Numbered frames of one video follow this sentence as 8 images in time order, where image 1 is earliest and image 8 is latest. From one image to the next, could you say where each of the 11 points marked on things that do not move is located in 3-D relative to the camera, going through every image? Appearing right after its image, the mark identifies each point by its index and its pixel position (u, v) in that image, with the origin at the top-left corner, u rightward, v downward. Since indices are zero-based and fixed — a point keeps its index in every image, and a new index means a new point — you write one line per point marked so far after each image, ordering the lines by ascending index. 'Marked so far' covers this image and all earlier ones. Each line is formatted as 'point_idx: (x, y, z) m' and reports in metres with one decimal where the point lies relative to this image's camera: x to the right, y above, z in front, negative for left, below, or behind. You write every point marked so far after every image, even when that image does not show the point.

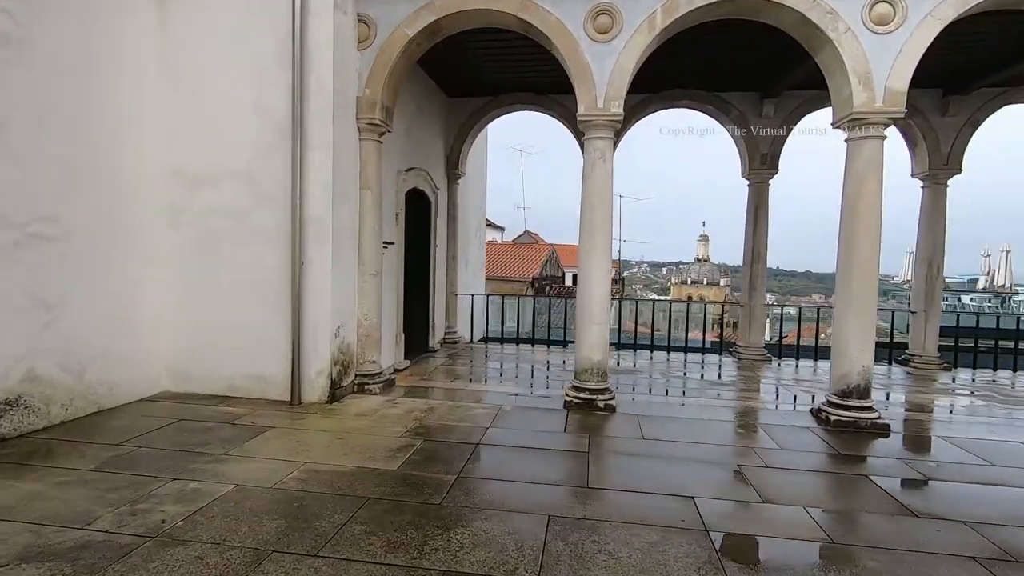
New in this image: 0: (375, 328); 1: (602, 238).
0: (-1.5, -0.4, +5.8) m
1: (+0.9, +0.5, +5.3) m
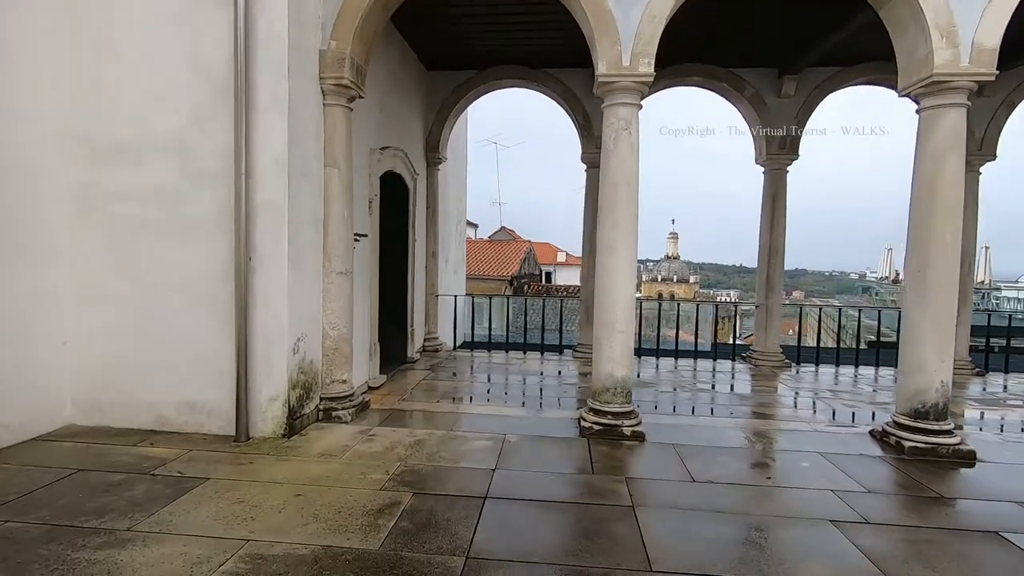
0: (-1.5, -0.5, +4.7) m
1: (+0.9, +0.5, +4.4) m
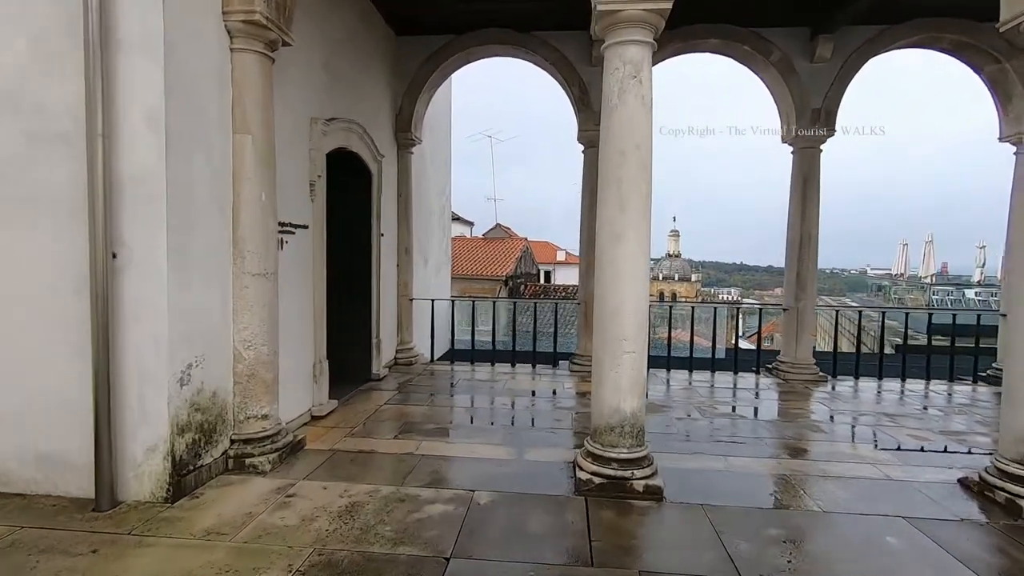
0: (-1.6, -0.5, +3.6) m
1: (+0.8, +0.5, +3.2) m
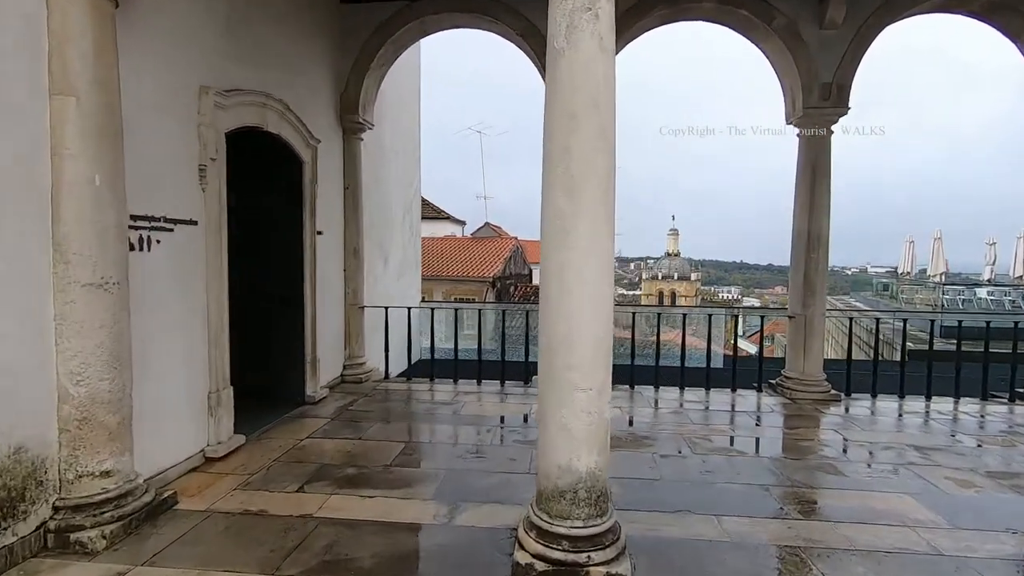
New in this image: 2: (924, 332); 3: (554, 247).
0: (-2.0, -0.6, +2.7) m
1: (+0.4, +0.4, +2.3) m
2: (+5.3, -0.6, +6.9) m
3: (+0.2, +0.2, +2.4) m
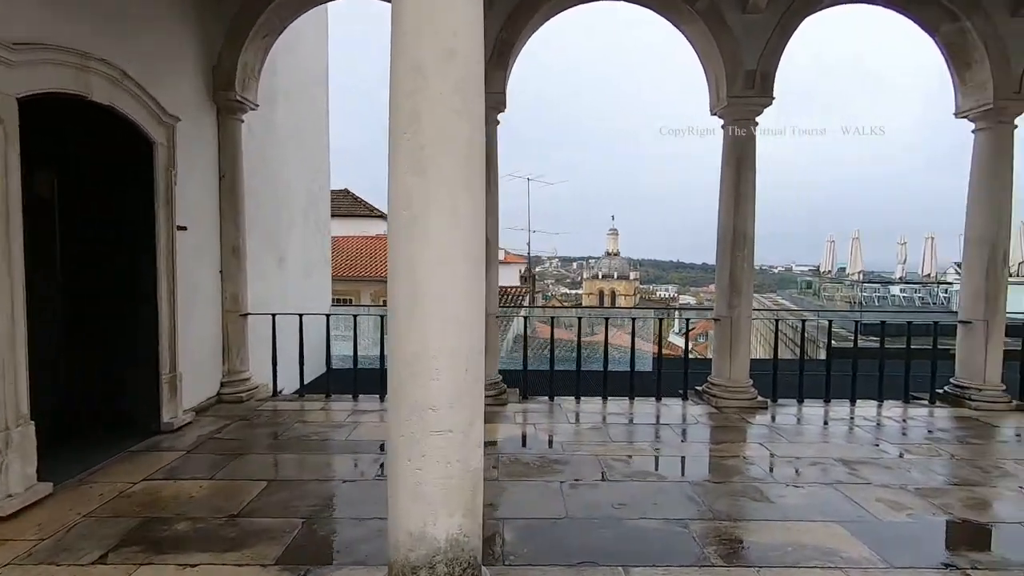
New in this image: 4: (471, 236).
0: (-2.6, -0.6, +1.9) m
1: (-0.2, +0.4, +1.8) m
2: (+4.3, -0.6, +6.9) m
3: (-0.4, +0.1, +1.8) m
4: (-0.1, +0.2, +1.8) m
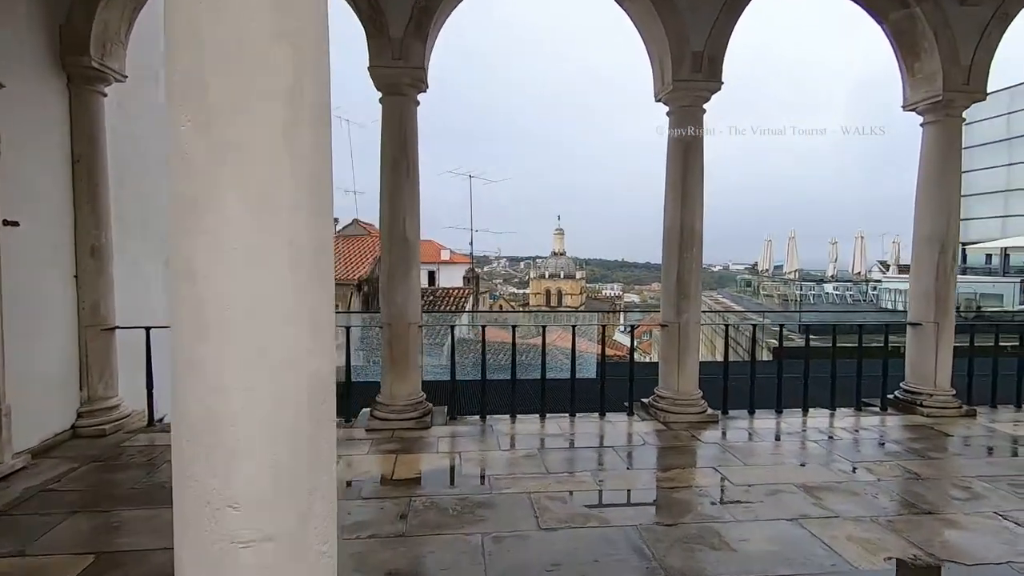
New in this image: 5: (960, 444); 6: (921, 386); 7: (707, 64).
0: (-2.9, -0.7, +1.0) m
1: (-0.5, +0.3, +1.1) m
2: (+3.5, -0.6, +6.6) m
3: (-0.7, +0.1, +1.1) m
4: (-0.5, +0.1, +1.2) m
5: (+3.6, -1.3, +4.3) m
6: (+3.9, -0.9, +5.1) m
7: (+1.7, +1.9, +4.6) m
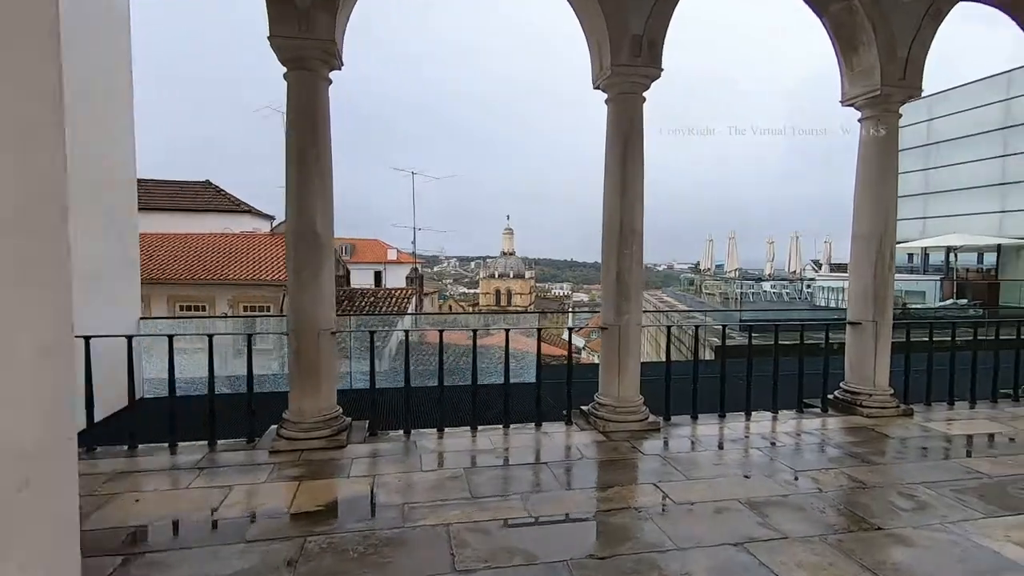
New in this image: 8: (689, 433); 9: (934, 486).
0: (-3.1, -0.7, +0.3) m
1: (-0.8, +0.3, +0.6) m
2: (+2.7, -0.6, +6.5) m
3: (-0.9, +0.1, +0.6) m
4: (-0.7, +0.1, +0.7) m
5: (+3.1, -1.2, +4.2) m
6: (+3.3, -0.9, +5.0) m
7: (+1.1, +1.9, +4.3) m
8: (+1.5, -1.2, +4.4) m
9: (+2.7, -1.3, +3.4) m
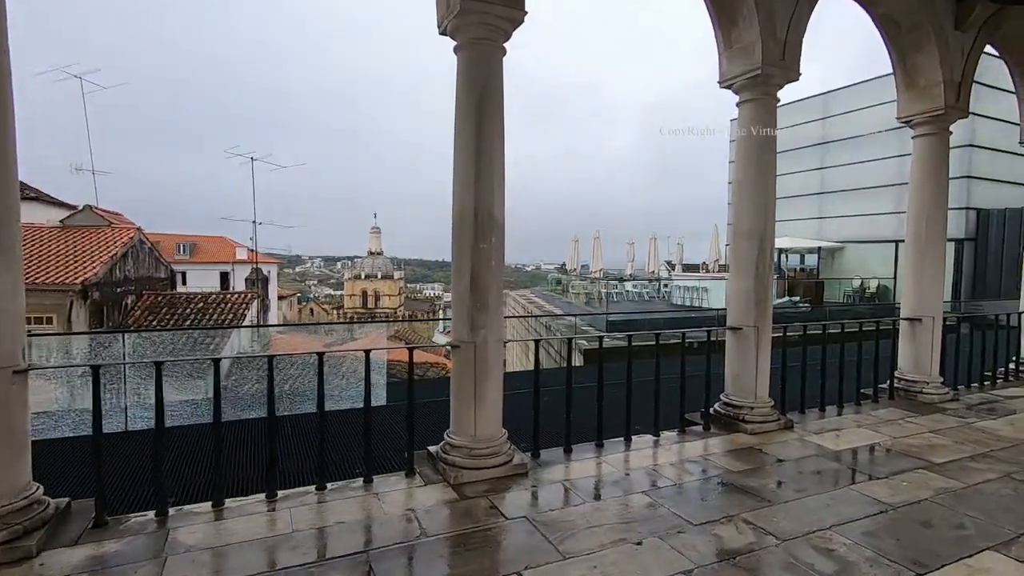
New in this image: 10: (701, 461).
0: (-3.1, -0.8, -1.6) m
1: (-0.9, +0.3, -0.7) m
2: (+1.0, -0.6, +5.8) m
3: (-1.1, 0.0, -0.7) m
4: (-0.9, +0.1, -0.6) m
5: (+1.9, -1.3, +3.7) m
6: (+1.9, -0.9, +4.6) m
7: (0.0, +1.9, +3.3) m
8: (+0.3, -1.2, +3.5) m
9: (+1.8, -1.3, +2.9) m
10: (+1.4, -1.2, +3.9) m
